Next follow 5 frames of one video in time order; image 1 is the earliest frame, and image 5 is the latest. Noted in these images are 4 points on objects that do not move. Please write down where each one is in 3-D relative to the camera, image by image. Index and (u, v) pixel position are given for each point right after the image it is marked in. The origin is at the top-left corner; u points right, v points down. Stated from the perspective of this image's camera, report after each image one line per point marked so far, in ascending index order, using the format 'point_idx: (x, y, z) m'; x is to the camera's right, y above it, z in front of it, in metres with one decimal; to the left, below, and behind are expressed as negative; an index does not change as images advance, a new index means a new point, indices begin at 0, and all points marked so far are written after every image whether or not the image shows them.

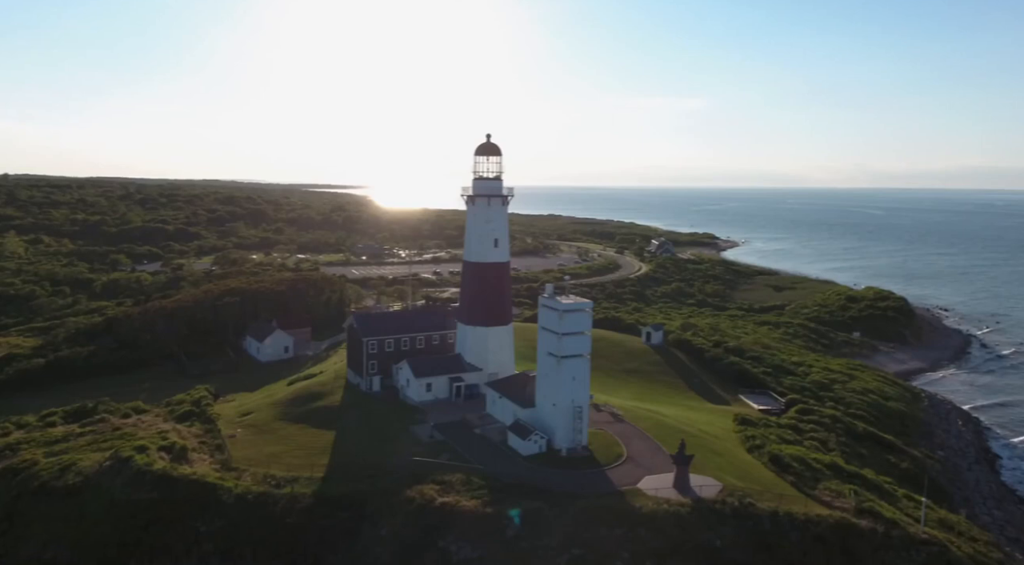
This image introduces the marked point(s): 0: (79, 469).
0: (-12.0, -5.2, +18.6) m
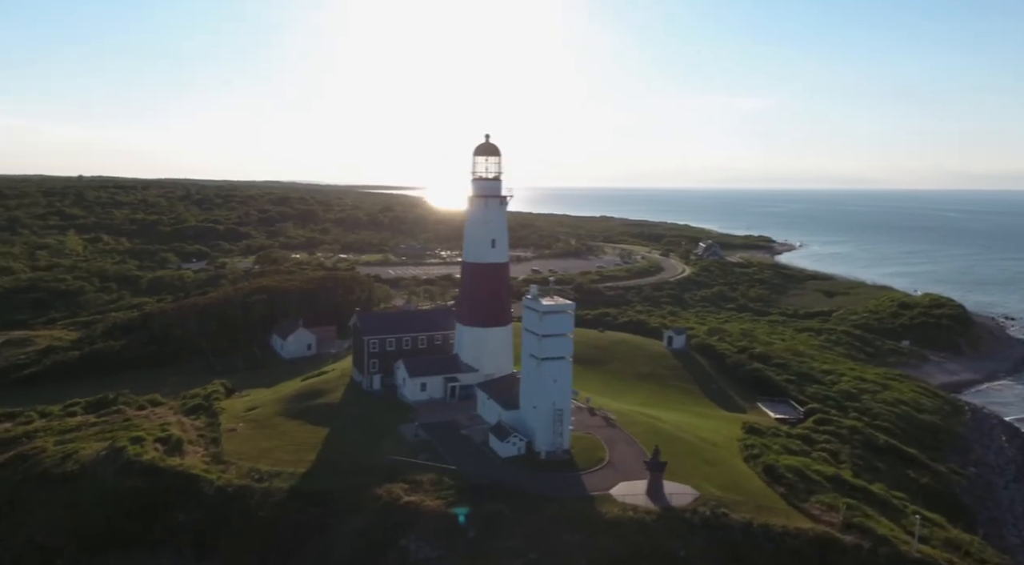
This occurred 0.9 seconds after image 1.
0: (-12.6, -5.1, +19.5) m
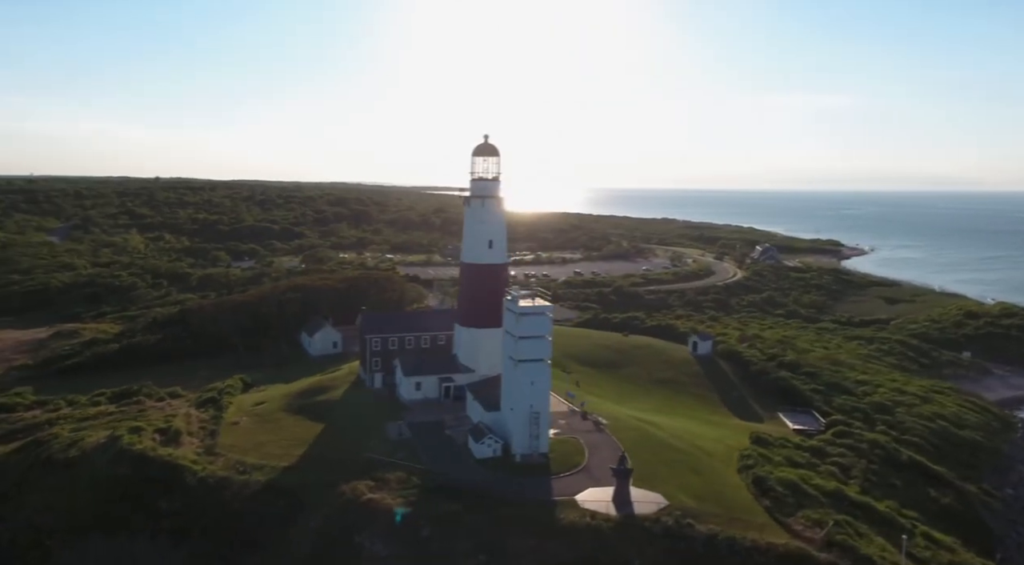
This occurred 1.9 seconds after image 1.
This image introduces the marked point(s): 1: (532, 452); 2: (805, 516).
0: (-13.3, -5.0, +20.6) m
1: (+0.6, -4.9, +19.2) m
2: (+8.2, -6.5, +18.7) m
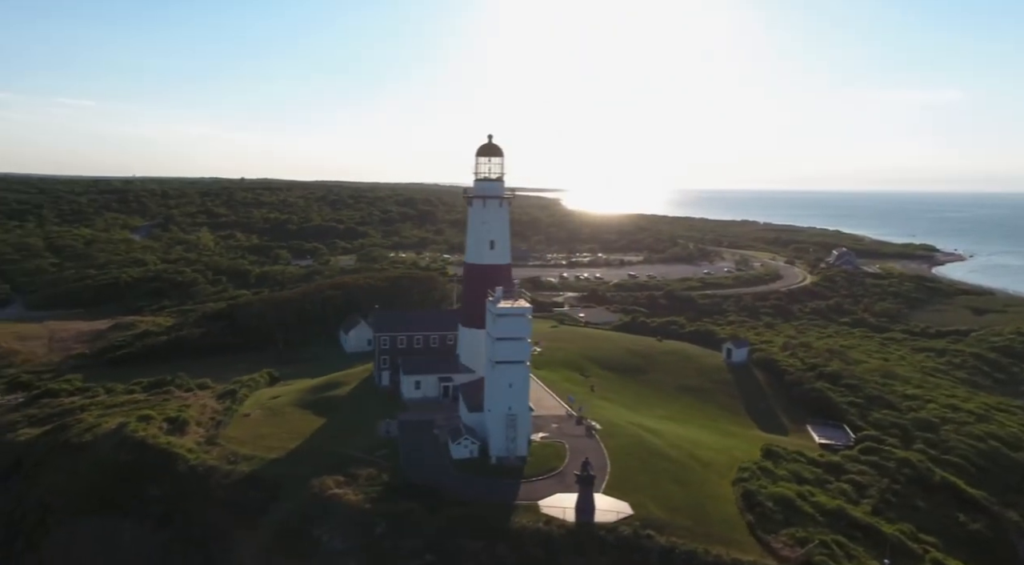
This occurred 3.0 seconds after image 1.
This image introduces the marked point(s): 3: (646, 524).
0: (-13.7, -4.9, +22.0) m
1: (-0.1, -5.0, +19.2) m
2: (+7.4, -6.7, +17.8) m
3: (+3.3, -5.8, +16.1) m
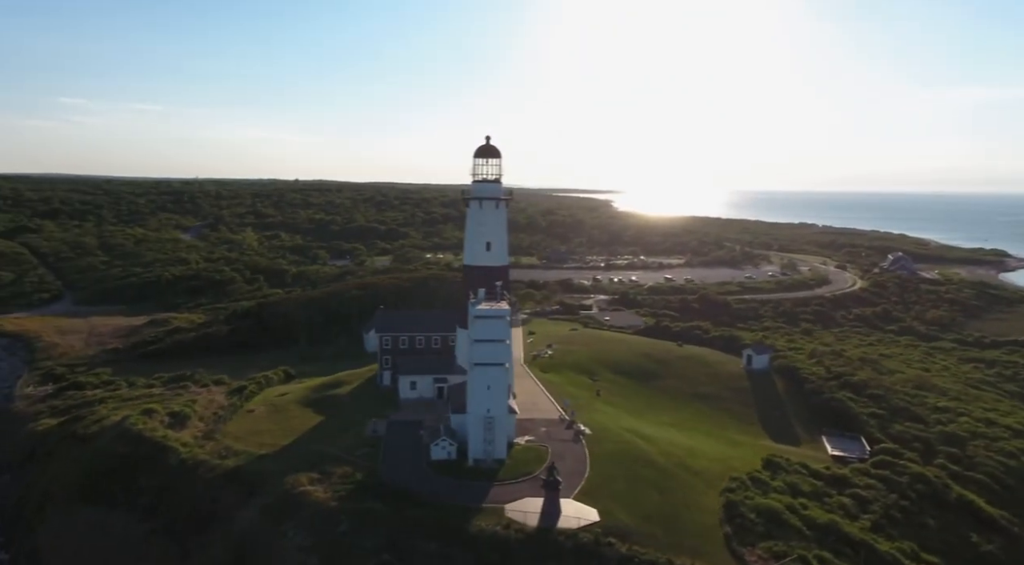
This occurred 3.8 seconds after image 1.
0: (-14.1, -4.8, +23.0) m
1: (-0.7, -5.1, +19.2) m
2: (+6.6, -6.9, +17.3) m
3: (+2.4, -5.9, +15.9) m
